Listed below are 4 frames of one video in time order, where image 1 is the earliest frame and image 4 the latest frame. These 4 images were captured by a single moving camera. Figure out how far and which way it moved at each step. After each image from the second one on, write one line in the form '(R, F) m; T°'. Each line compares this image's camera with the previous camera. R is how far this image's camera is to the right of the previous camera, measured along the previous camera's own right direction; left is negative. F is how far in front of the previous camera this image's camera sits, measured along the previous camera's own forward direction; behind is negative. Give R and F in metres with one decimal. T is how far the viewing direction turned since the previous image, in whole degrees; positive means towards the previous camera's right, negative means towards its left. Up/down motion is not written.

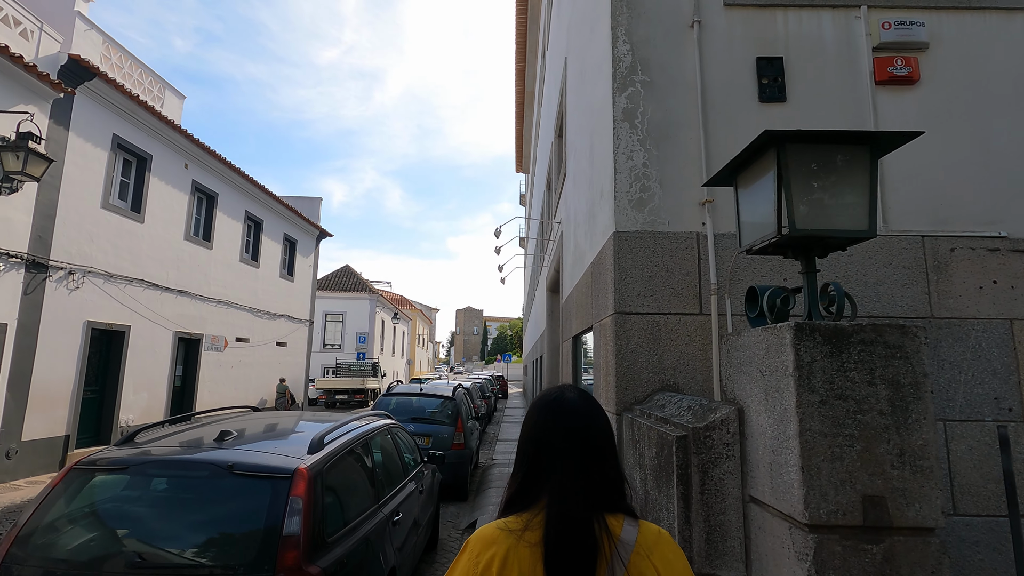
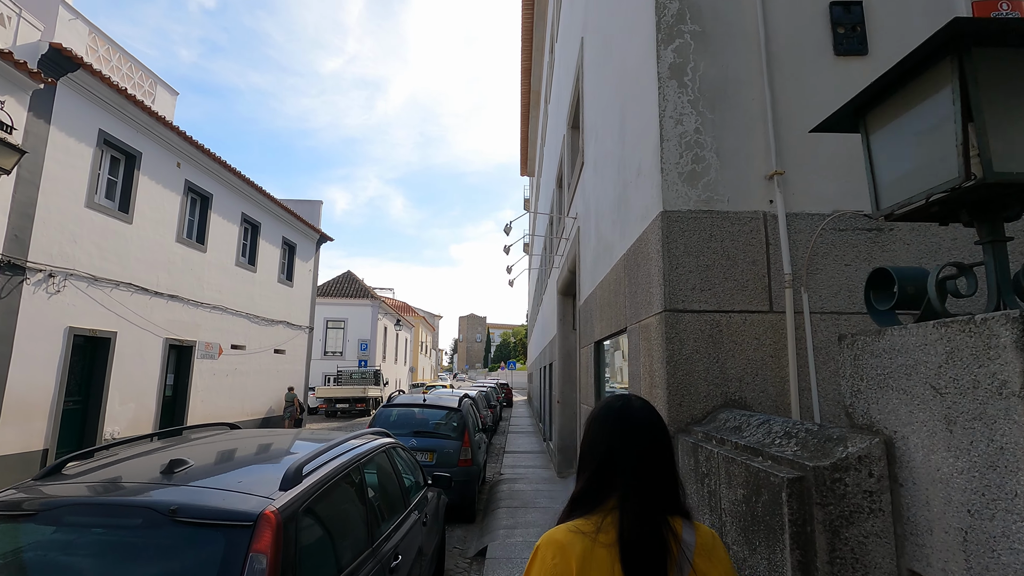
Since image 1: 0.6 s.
(-0.1, +0.6) m; 0°
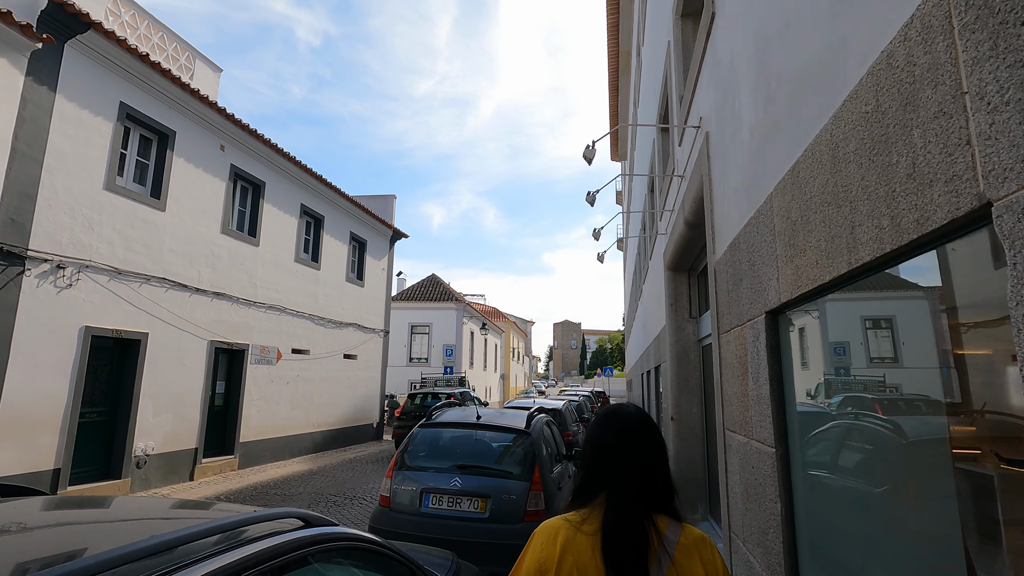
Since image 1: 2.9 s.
(+0.1, +2.4) m; -10°
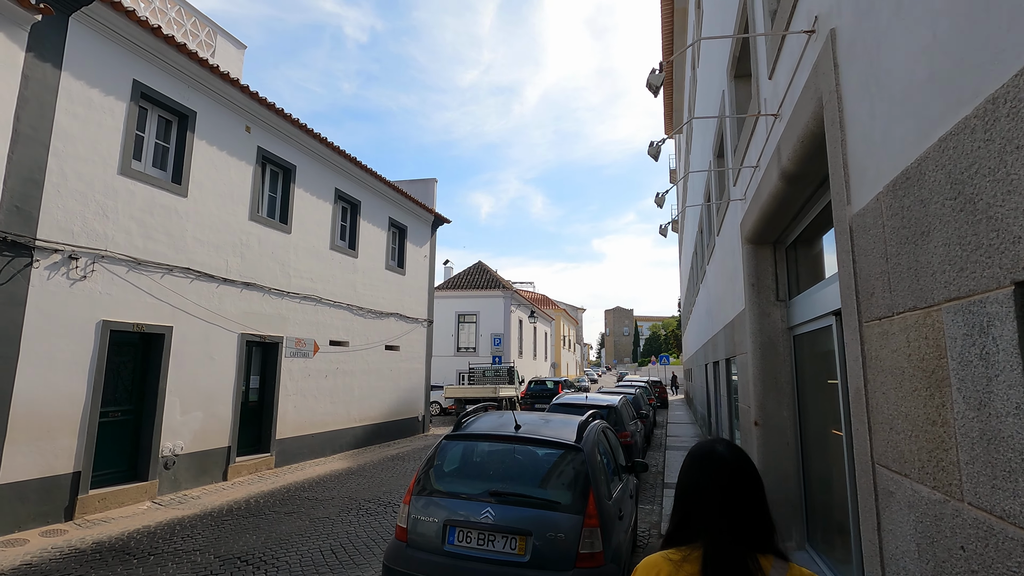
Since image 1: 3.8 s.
(0.0, +1.0) m; -5°
